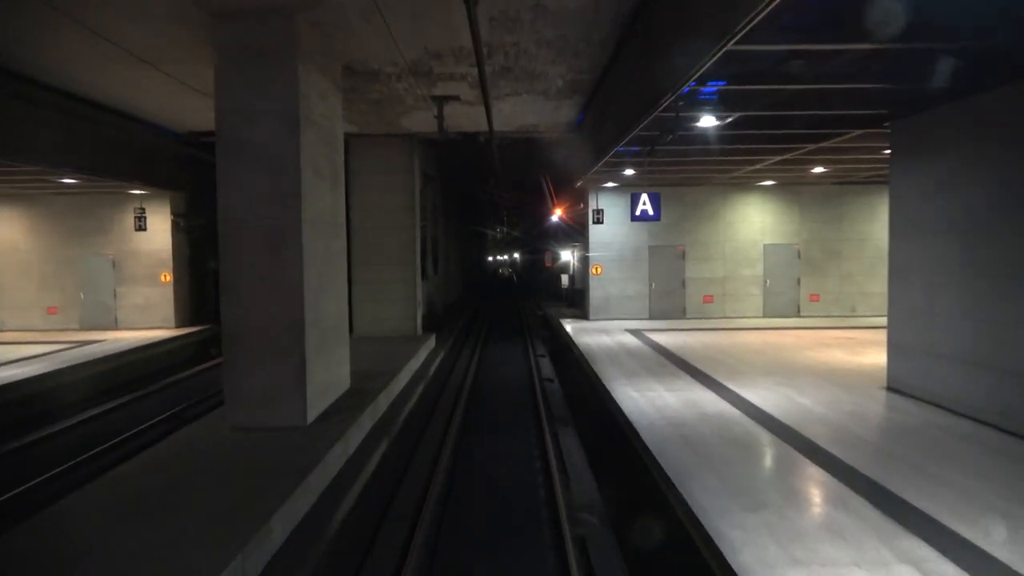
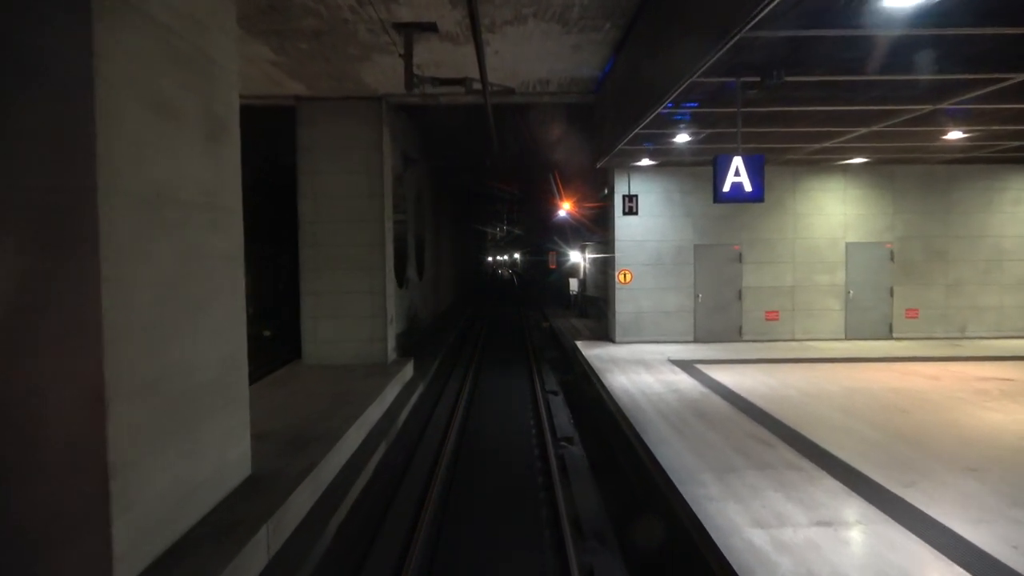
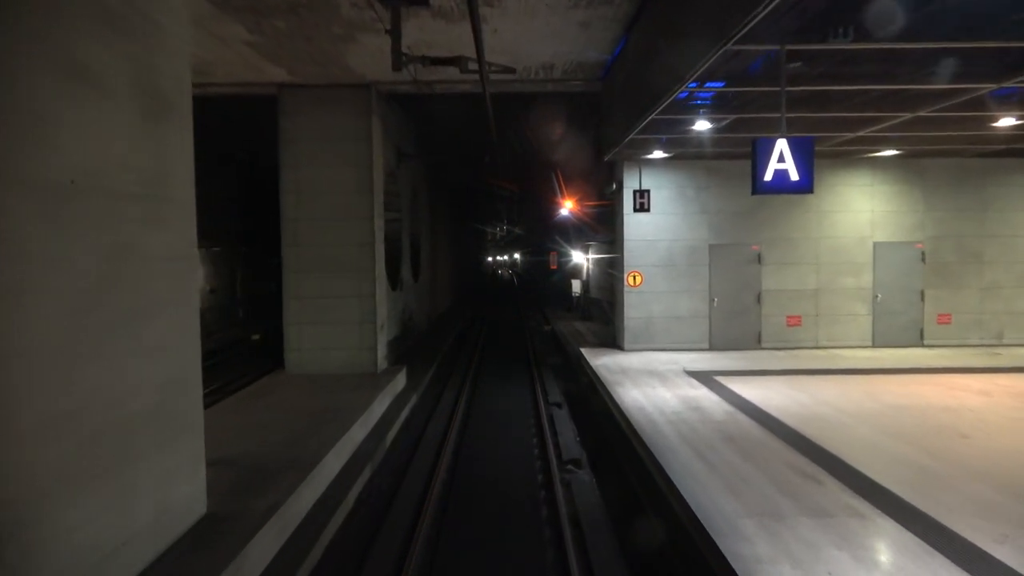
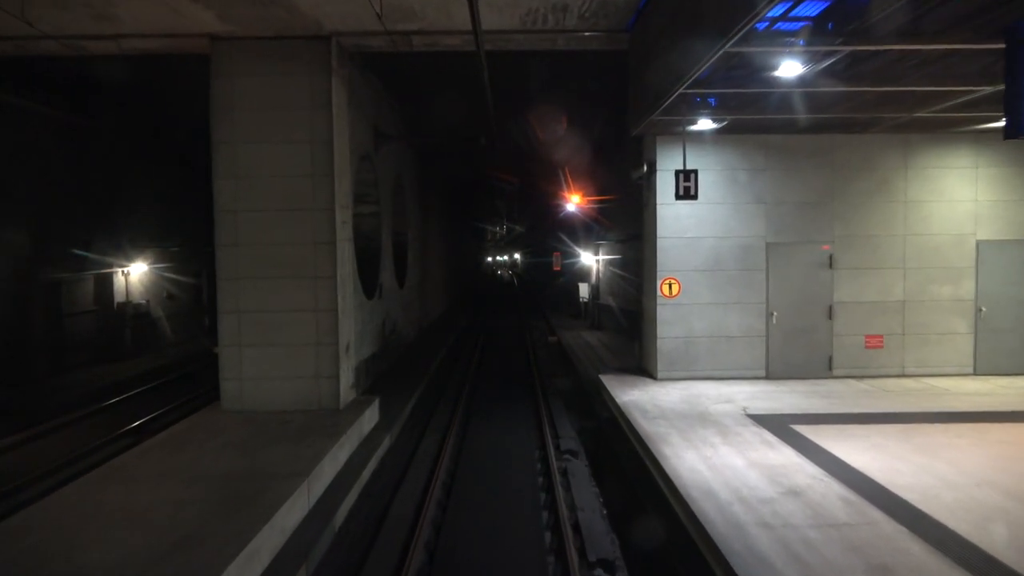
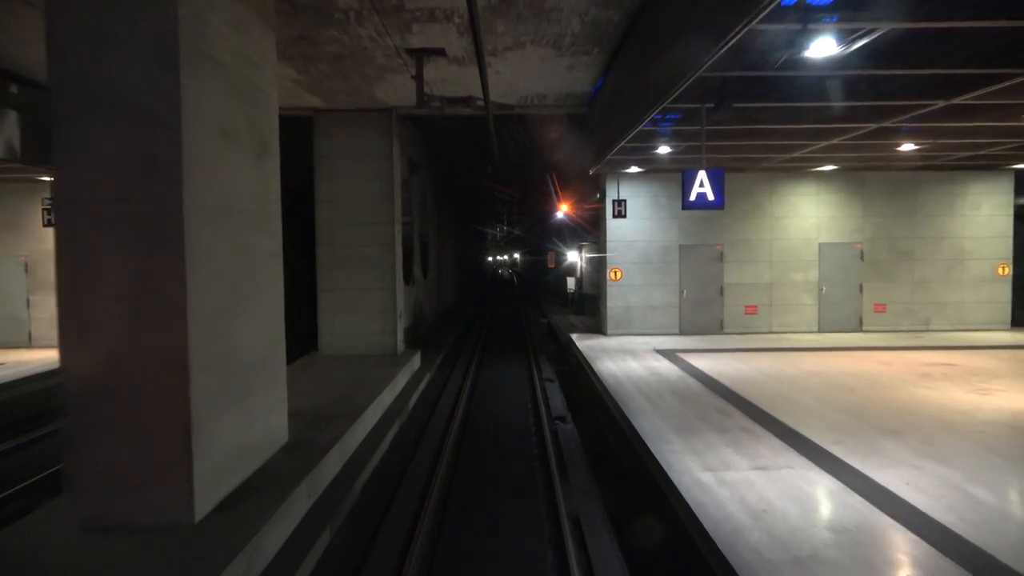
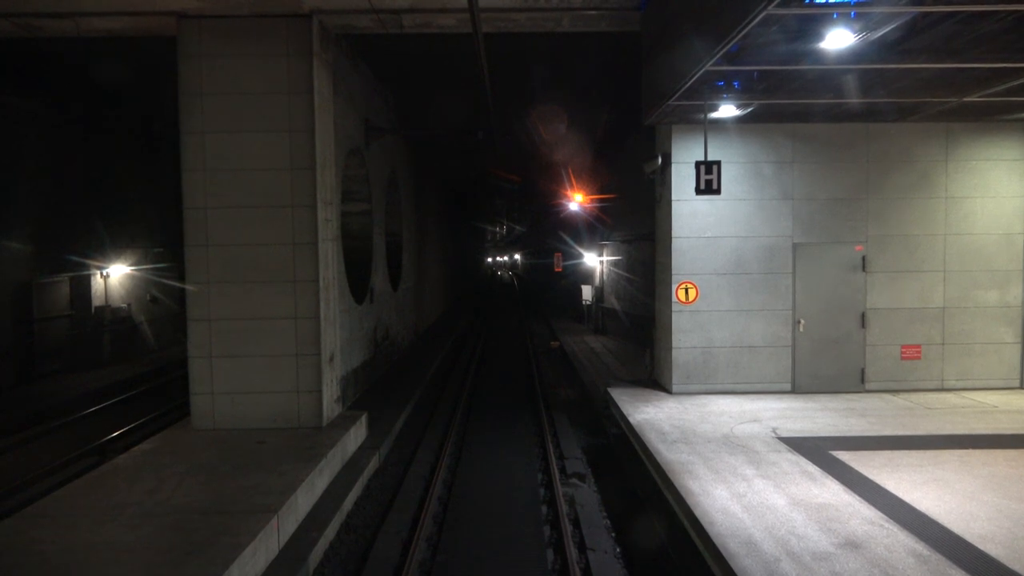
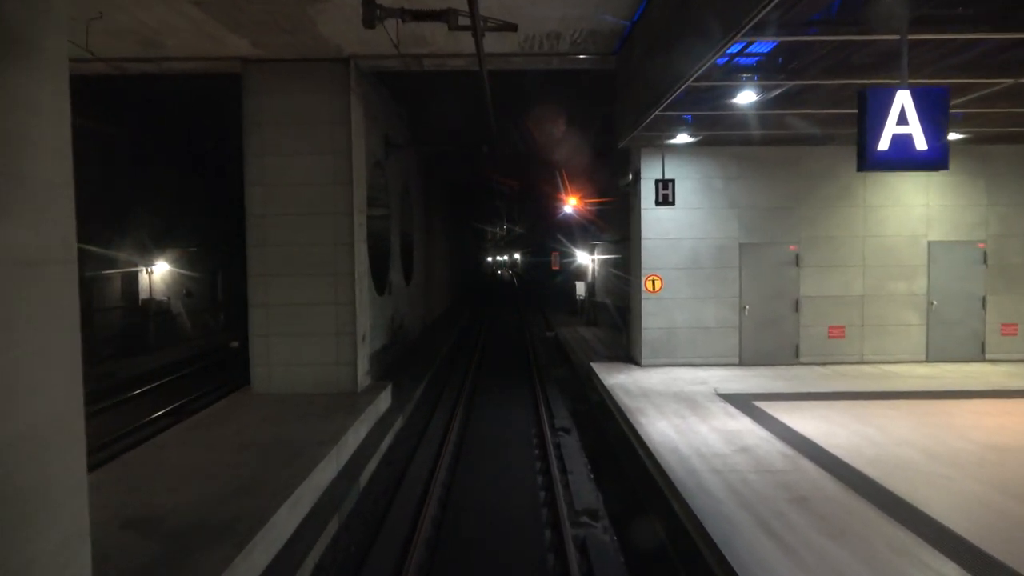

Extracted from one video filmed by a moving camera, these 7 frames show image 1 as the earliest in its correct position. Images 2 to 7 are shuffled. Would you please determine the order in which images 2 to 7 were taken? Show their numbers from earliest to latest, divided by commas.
5, 2, 3, 7, 4, 6
